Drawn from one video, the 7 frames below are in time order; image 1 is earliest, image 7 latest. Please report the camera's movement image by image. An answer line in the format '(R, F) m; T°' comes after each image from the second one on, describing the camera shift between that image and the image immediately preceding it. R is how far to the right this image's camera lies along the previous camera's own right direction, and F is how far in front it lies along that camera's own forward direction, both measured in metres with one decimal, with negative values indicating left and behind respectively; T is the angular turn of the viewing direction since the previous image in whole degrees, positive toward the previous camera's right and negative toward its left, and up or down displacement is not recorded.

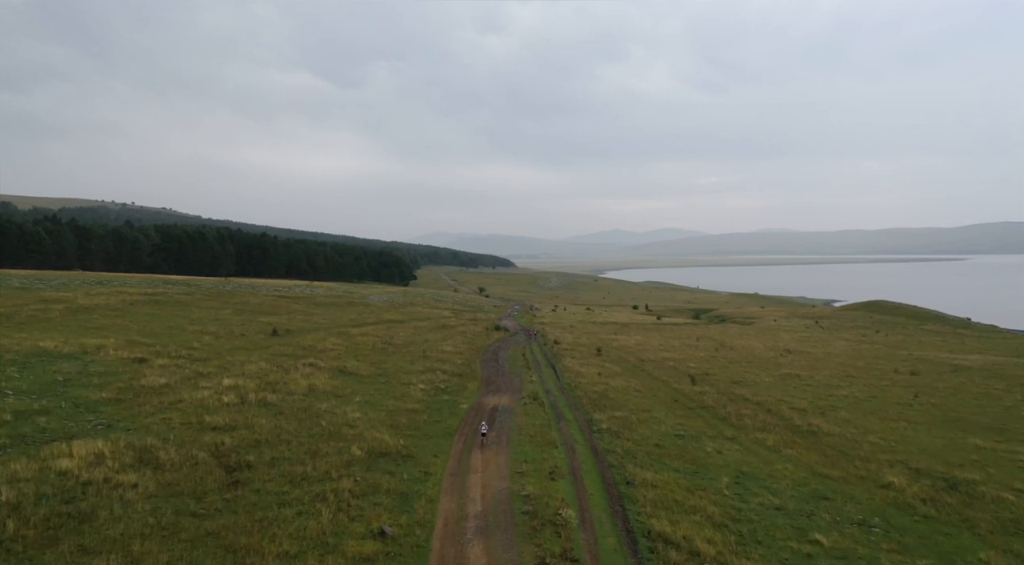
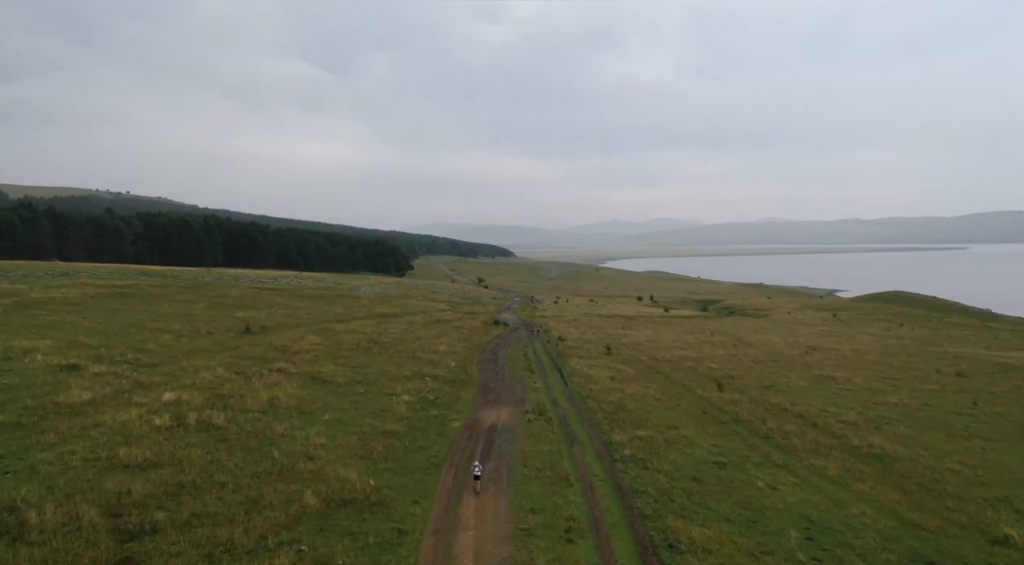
(-0.1, +6.4) m; 0°
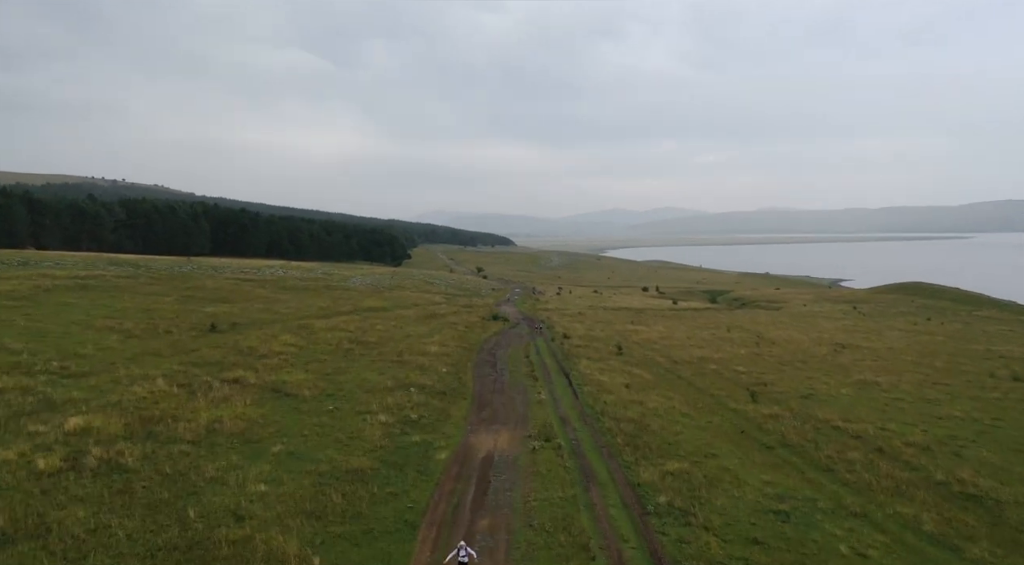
(0.0, +6.5) m; 0°
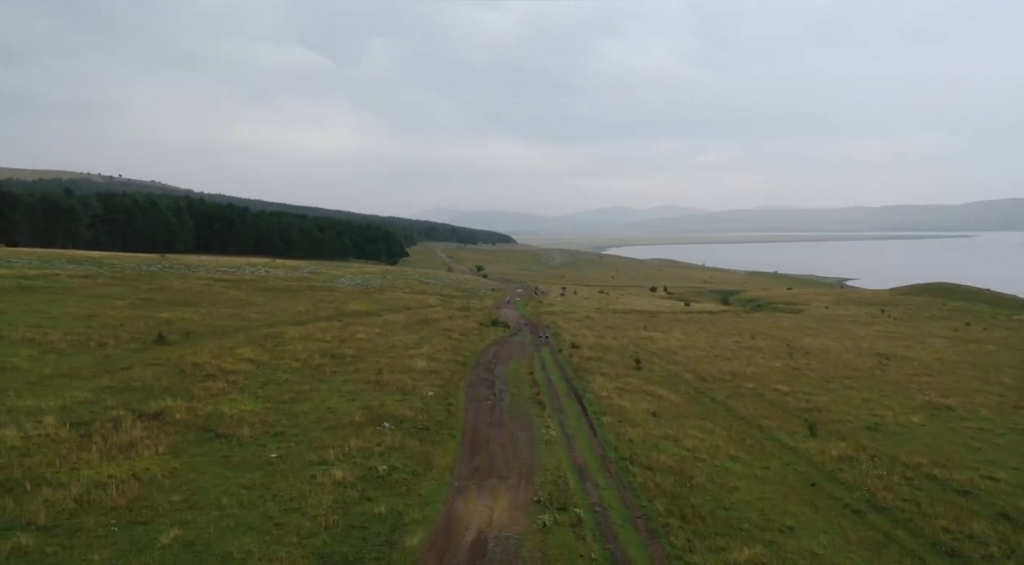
(0.0, +7.5) m; 0°
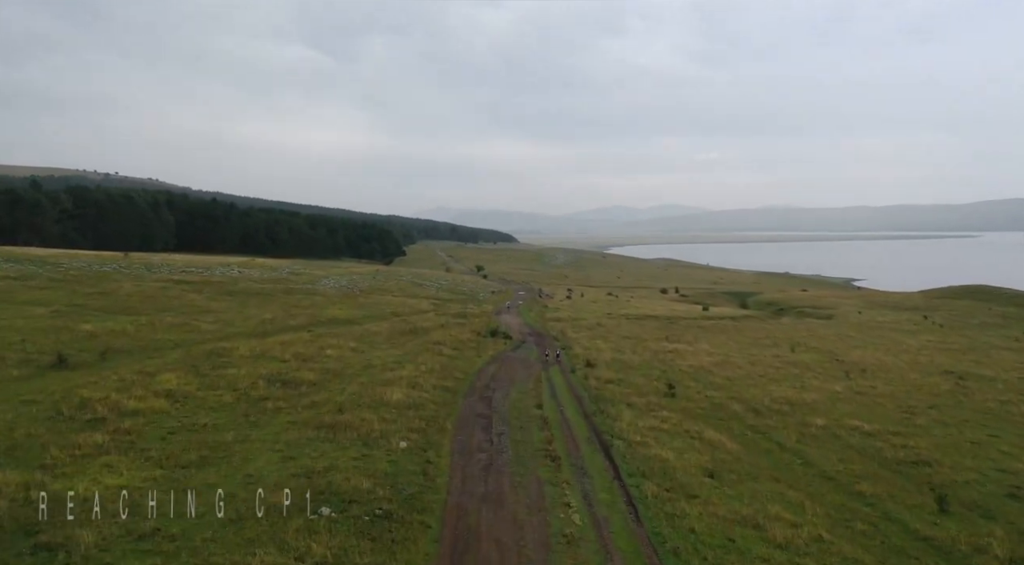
(-0.1, +9.3) m; 0°
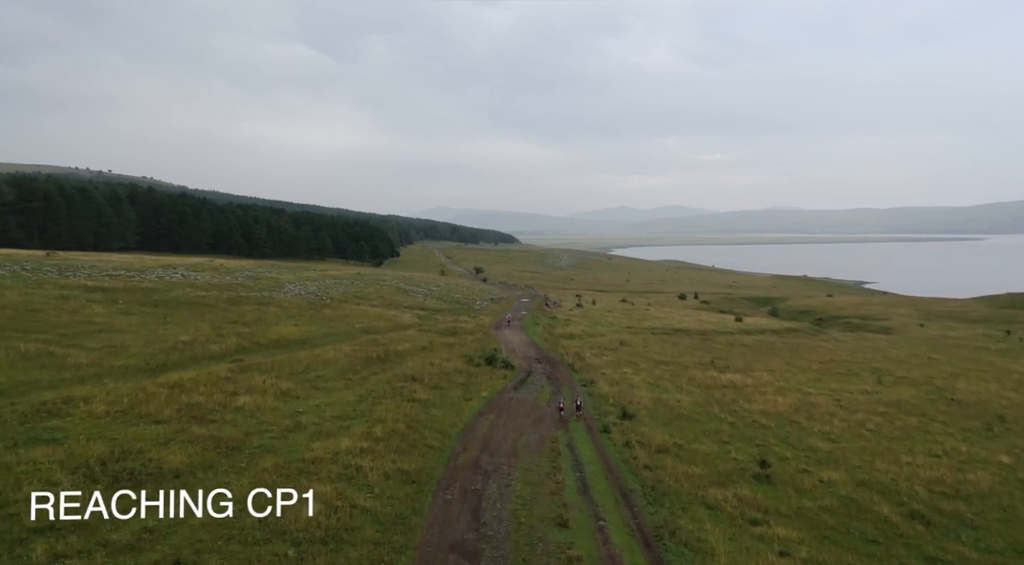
(-0.1, +14.1) m; 0°
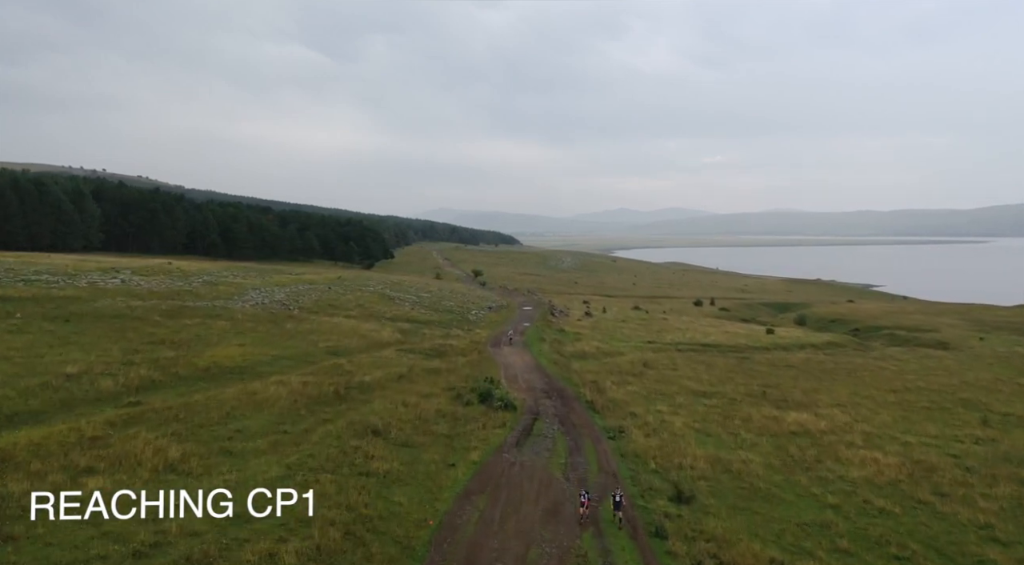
(-0.1, +10.4) m; 0°
